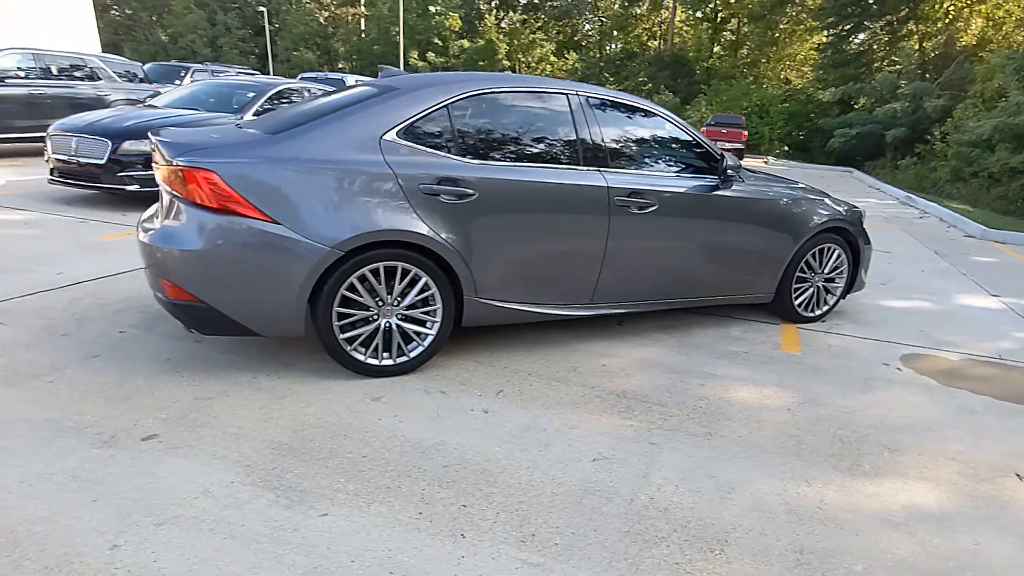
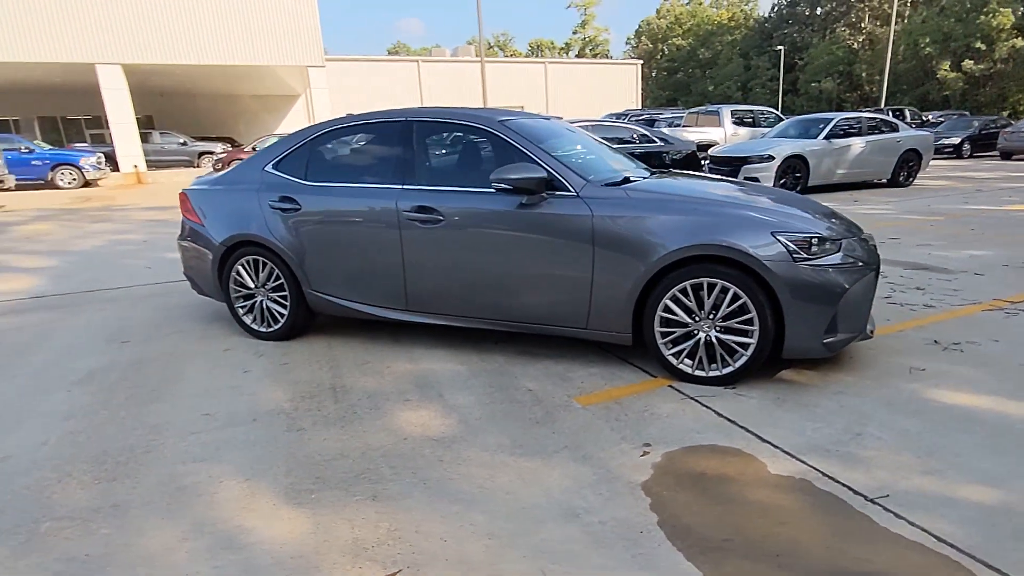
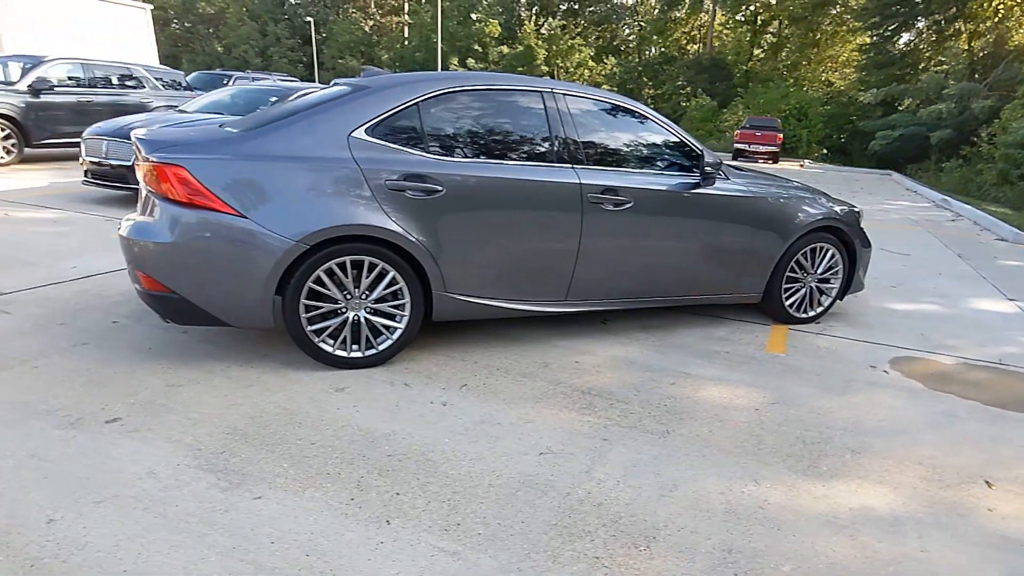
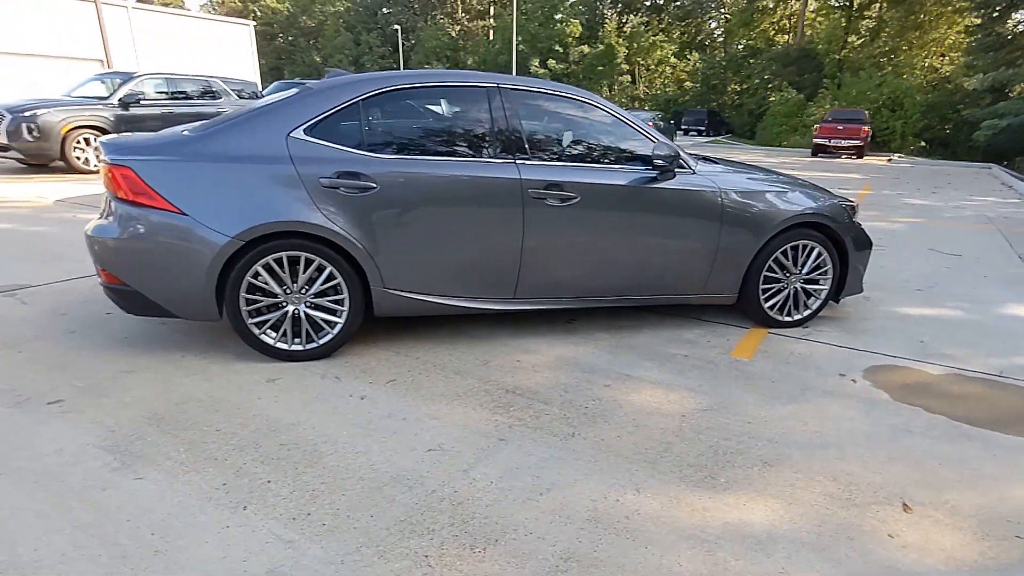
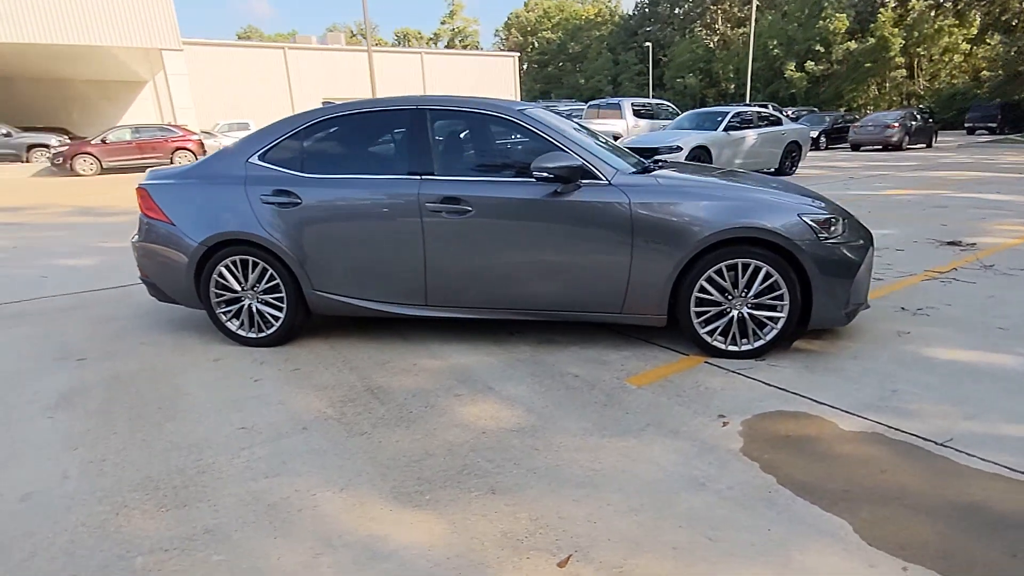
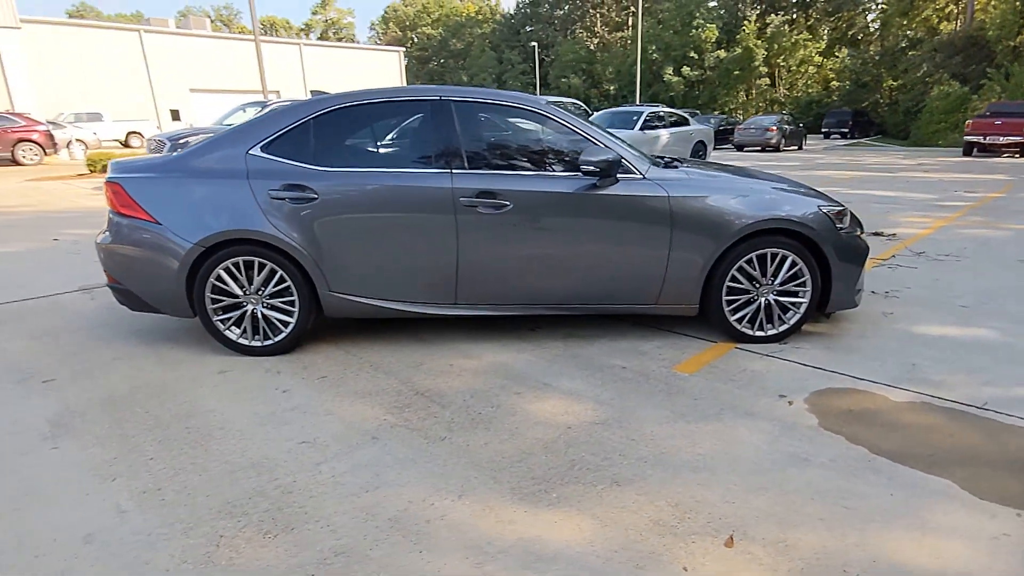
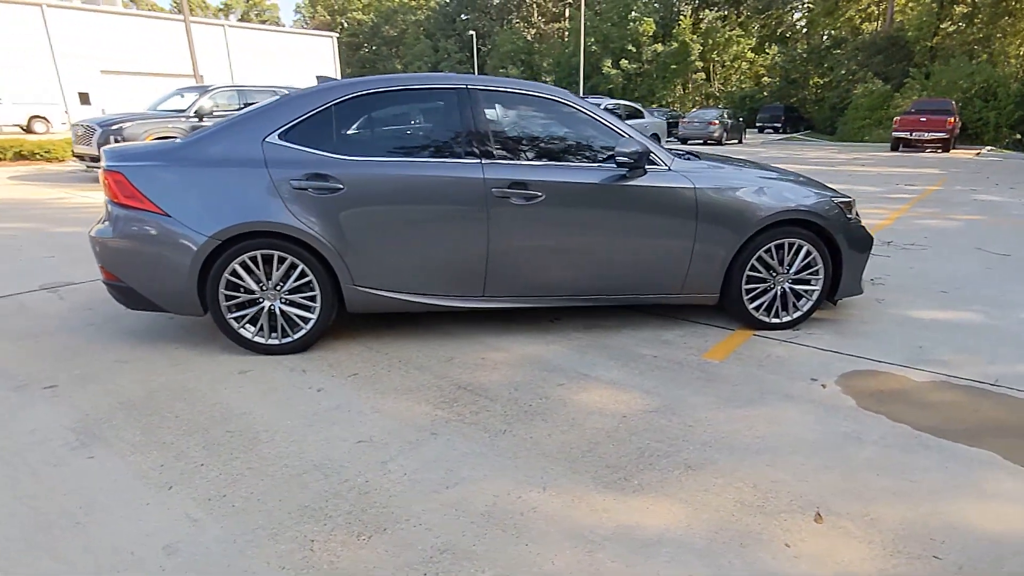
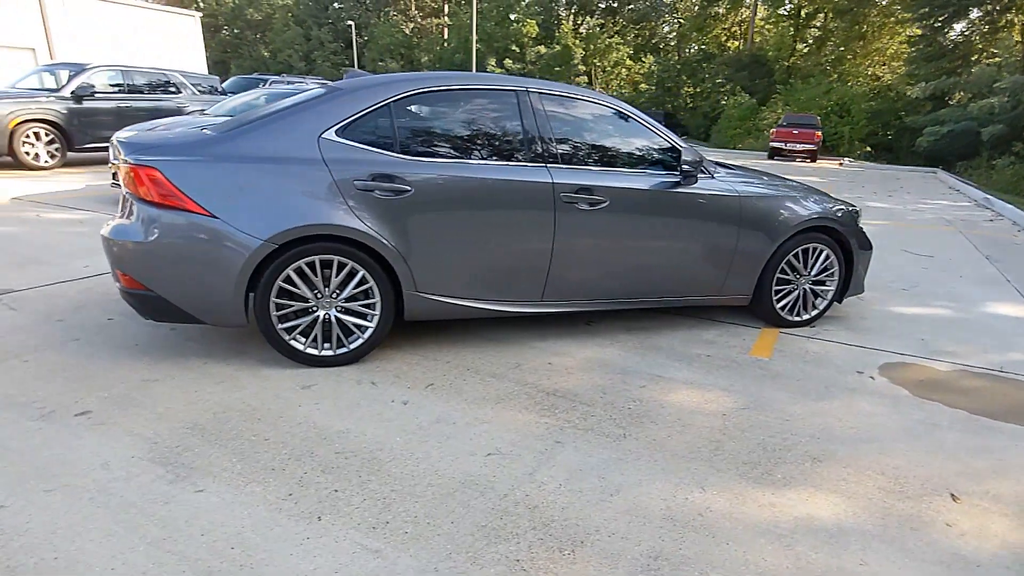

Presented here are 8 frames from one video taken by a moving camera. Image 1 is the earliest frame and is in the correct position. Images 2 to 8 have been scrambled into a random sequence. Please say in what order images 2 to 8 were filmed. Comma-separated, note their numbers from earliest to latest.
3, 8, 4, 7, 6, 5, 2
